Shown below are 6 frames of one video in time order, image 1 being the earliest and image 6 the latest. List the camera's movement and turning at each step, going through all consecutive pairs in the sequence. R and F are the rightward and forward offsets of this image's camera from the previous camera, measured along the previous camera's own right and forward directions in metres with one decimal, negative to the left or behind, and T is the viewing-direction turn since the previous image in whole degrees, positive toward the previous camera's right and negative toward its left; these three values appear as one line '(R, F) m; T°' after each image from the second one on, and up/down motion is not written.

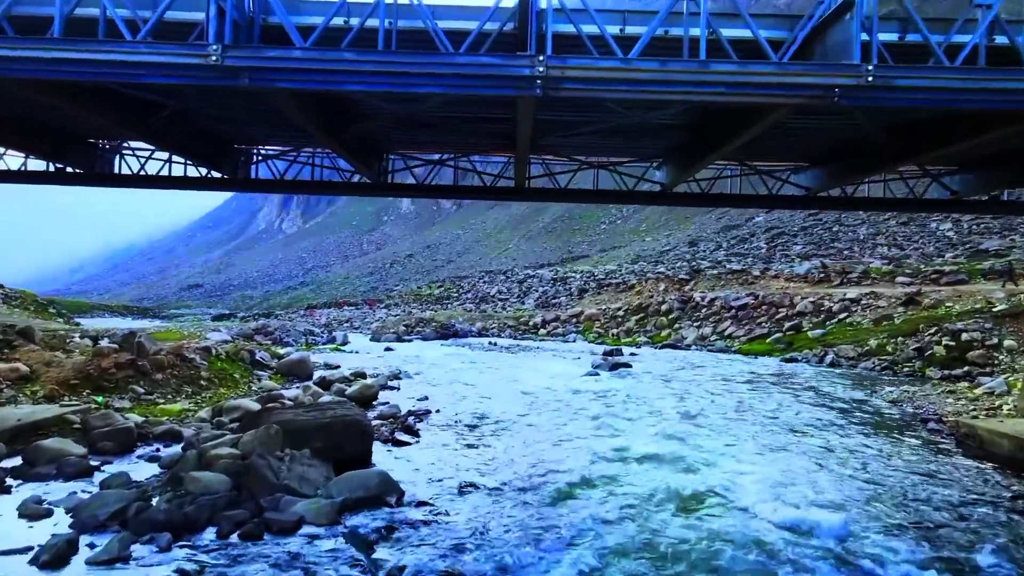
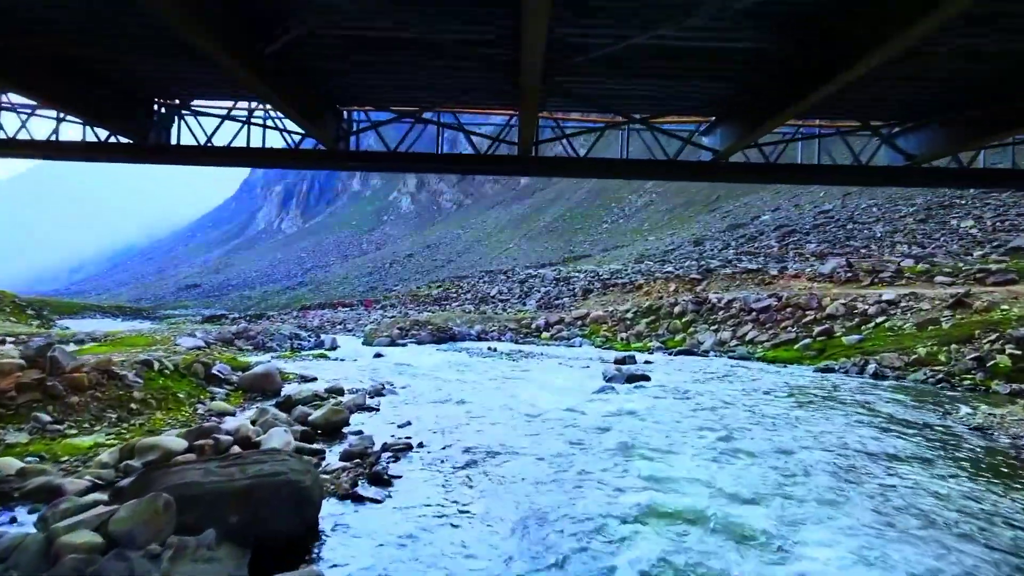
(0.0, +2.8) m; 0°
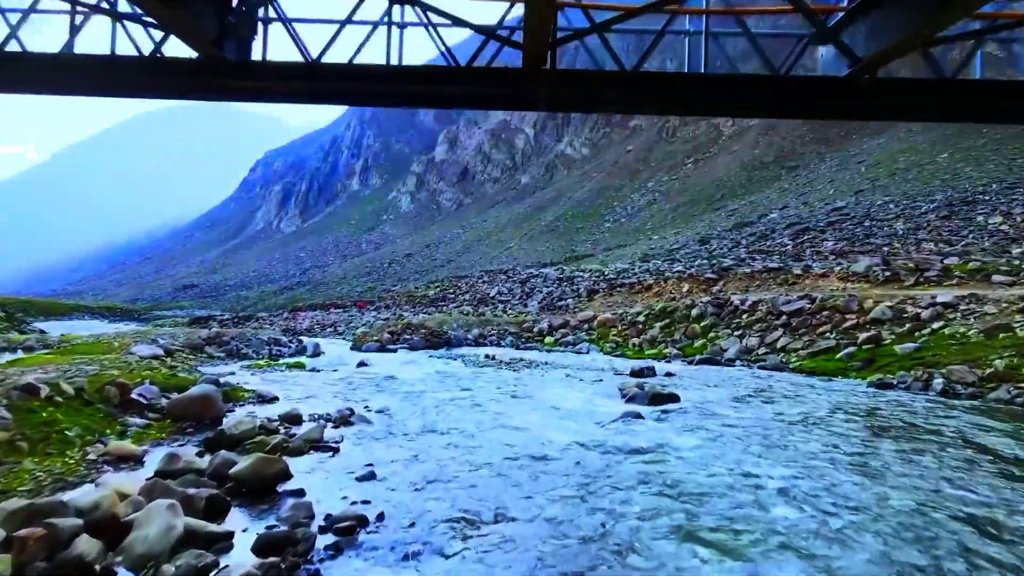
(0.0, +3.4) m; 0°
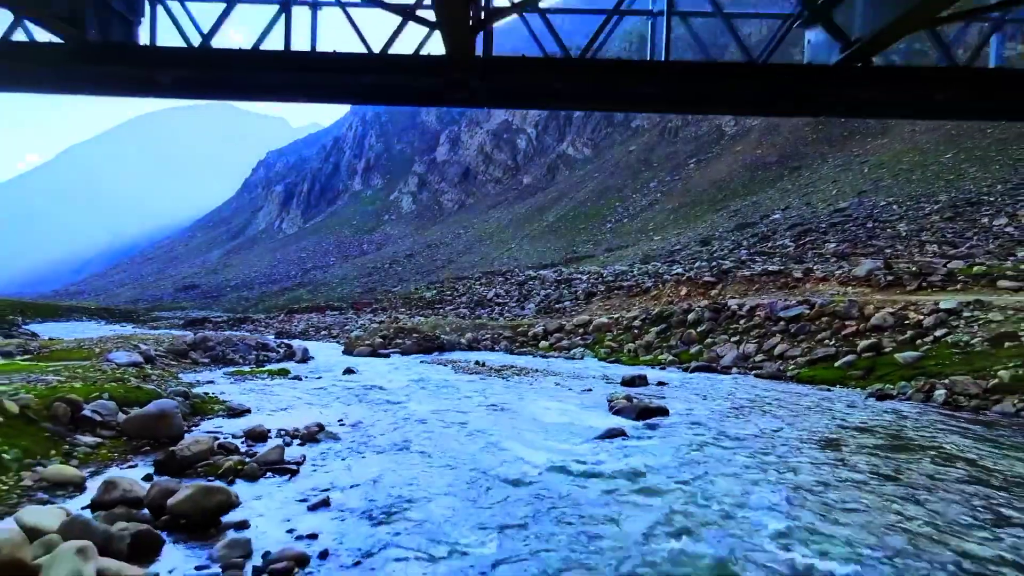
(+0.5, +0.7) m; 0°
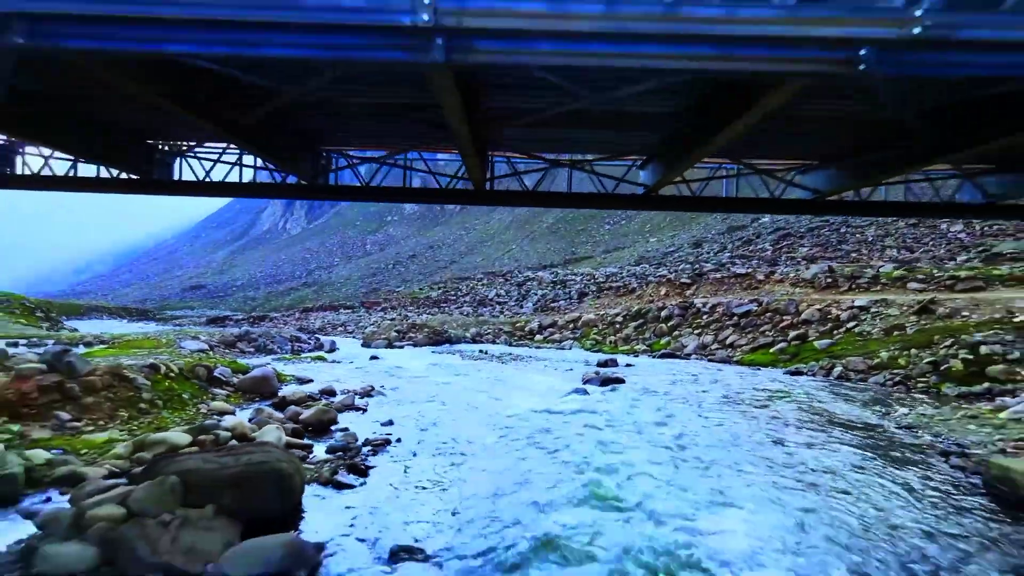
(+0.1, -5.4) m; 0°
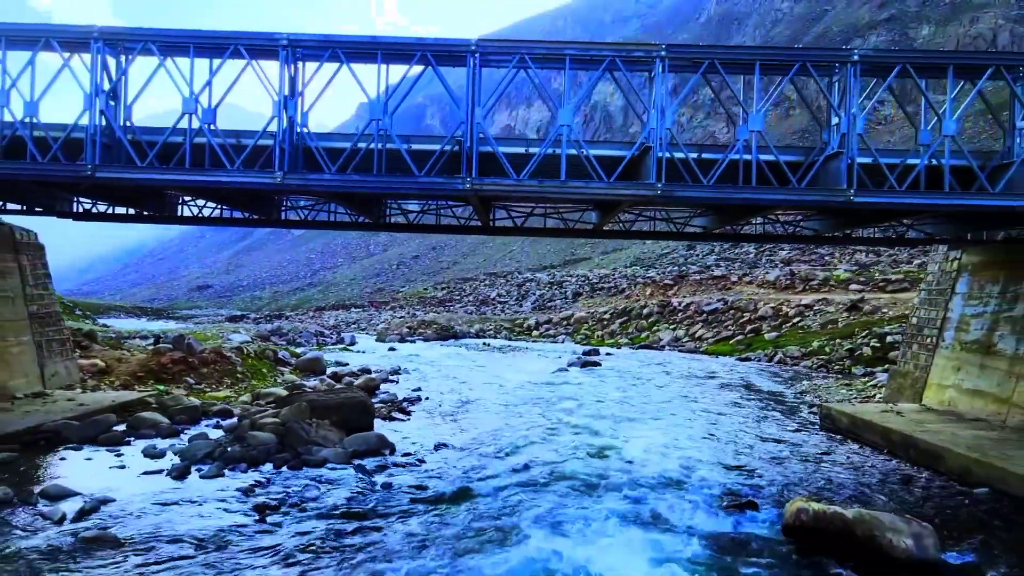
(+0.2, -5.0) m; 0°
